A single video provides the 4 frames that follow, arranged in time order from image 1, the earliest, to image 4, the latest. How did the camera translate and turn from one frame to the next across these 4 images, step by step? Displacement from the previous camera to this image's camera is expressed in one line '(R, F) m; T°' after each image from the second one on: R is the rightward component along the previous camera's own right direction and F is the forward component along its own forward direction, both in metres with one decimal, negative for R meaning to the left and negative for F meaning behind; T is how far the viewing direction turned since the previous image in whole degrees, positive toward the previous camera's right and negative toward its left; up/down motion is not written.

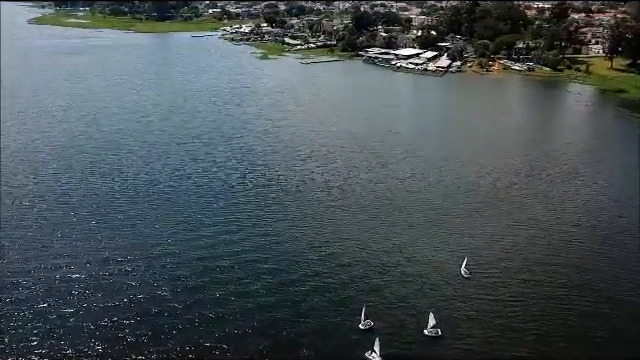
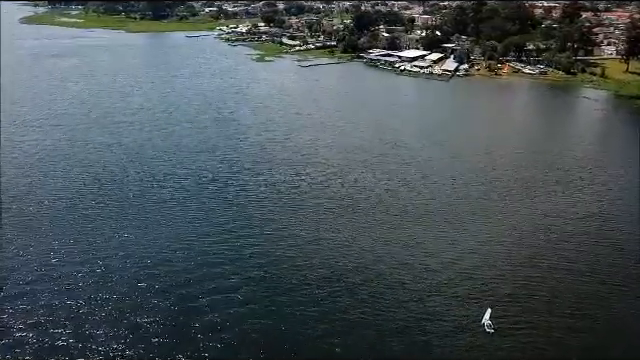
(0.0, +0.9) m; 0°
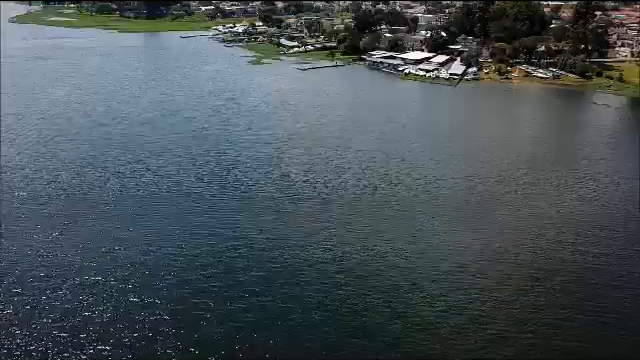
(0.0, +0.9) m; 0°
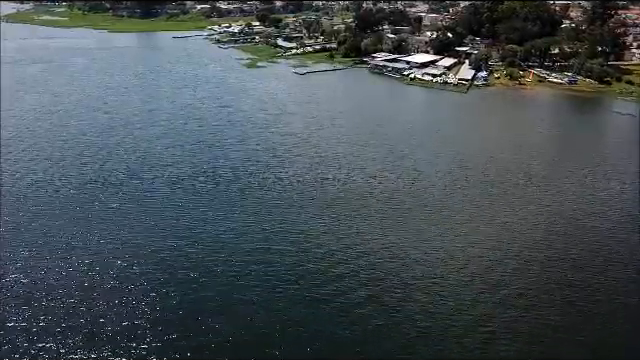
(0.0, +1.0) m; 0°
